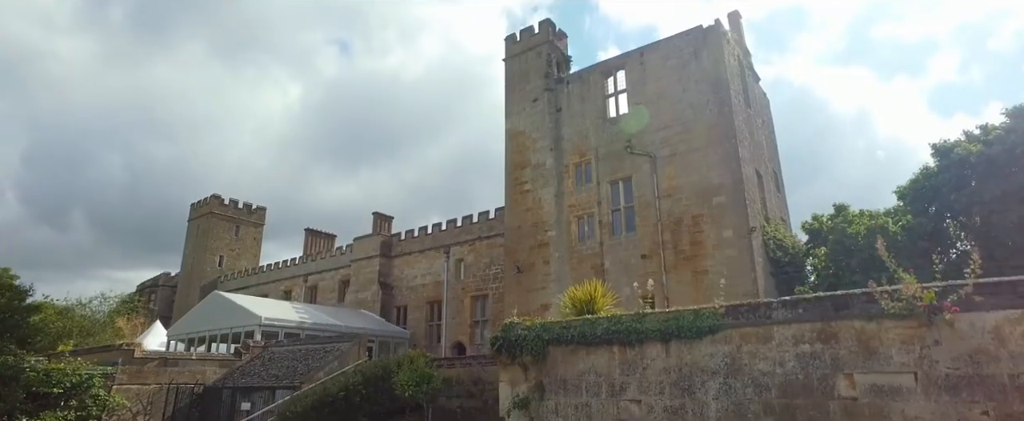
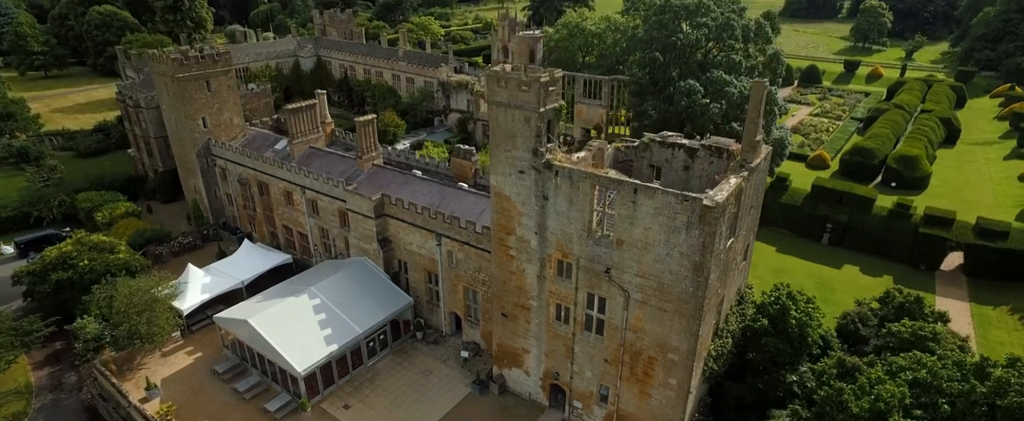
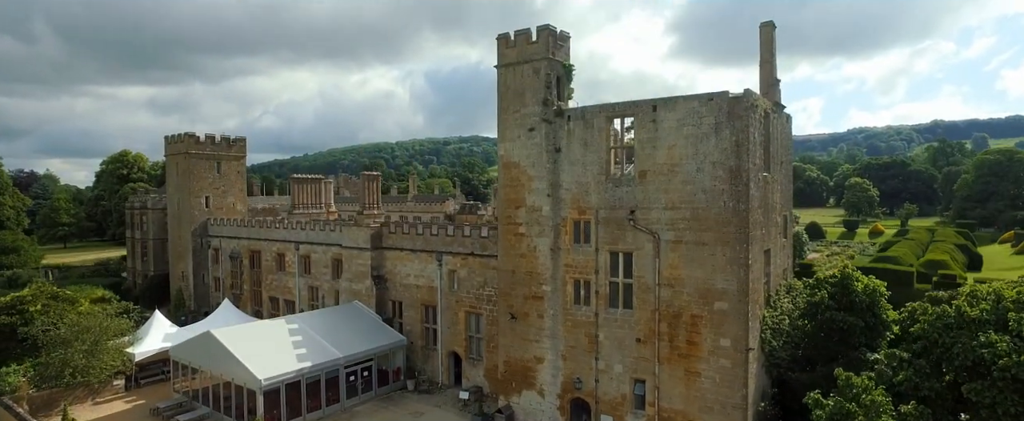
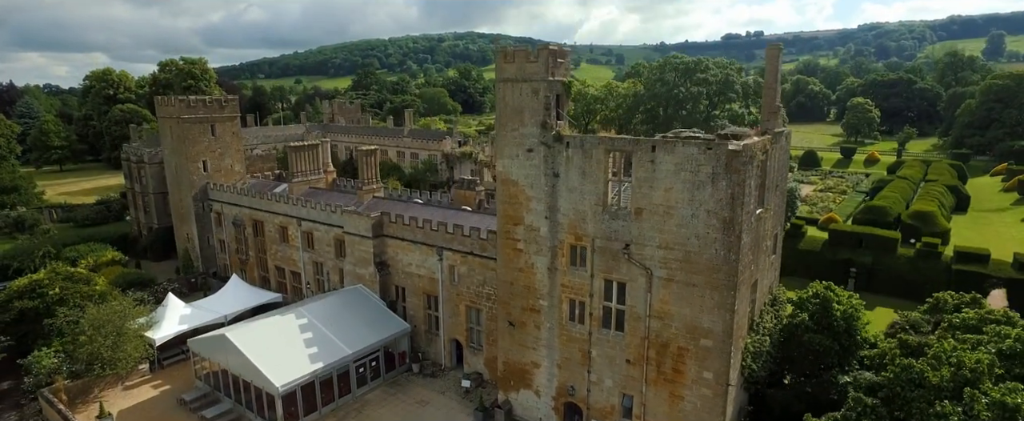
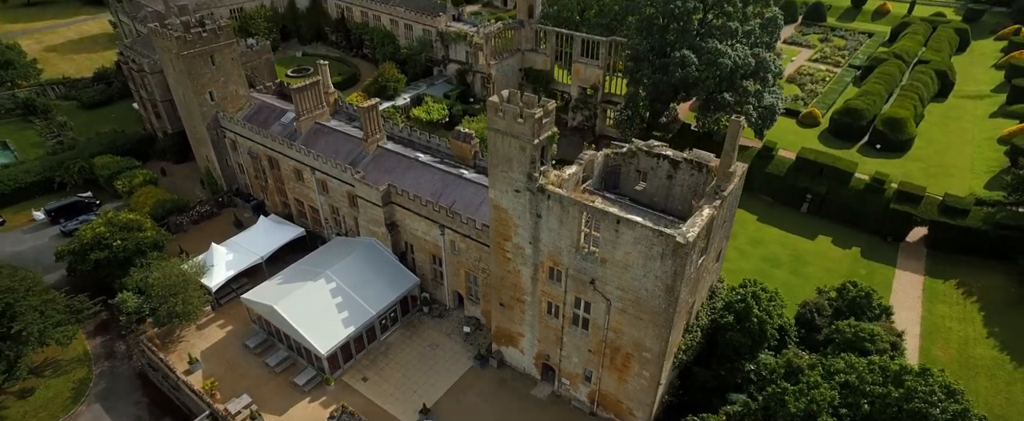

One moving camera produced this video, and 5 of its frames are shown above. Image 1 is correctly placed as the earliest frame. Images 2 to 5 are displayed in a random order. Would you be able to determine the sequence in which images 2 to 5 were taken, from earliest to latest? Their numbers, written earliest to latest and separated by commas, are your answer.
3, 4, 2, 5
